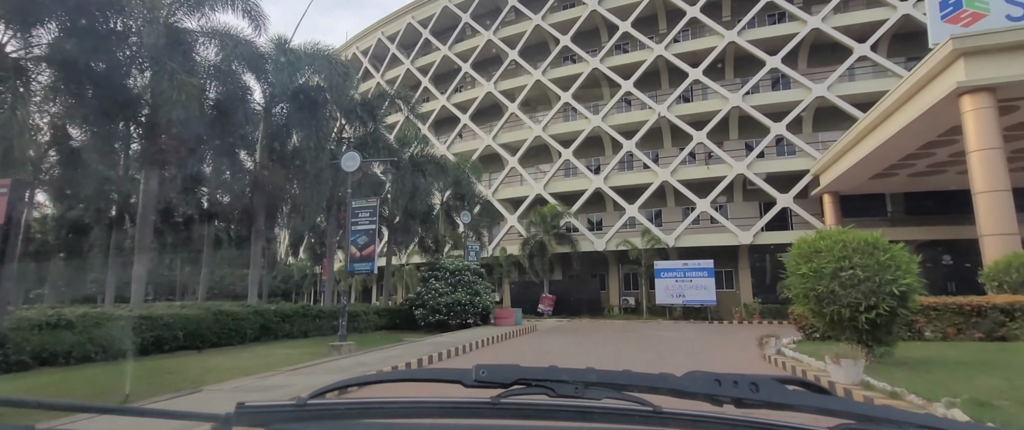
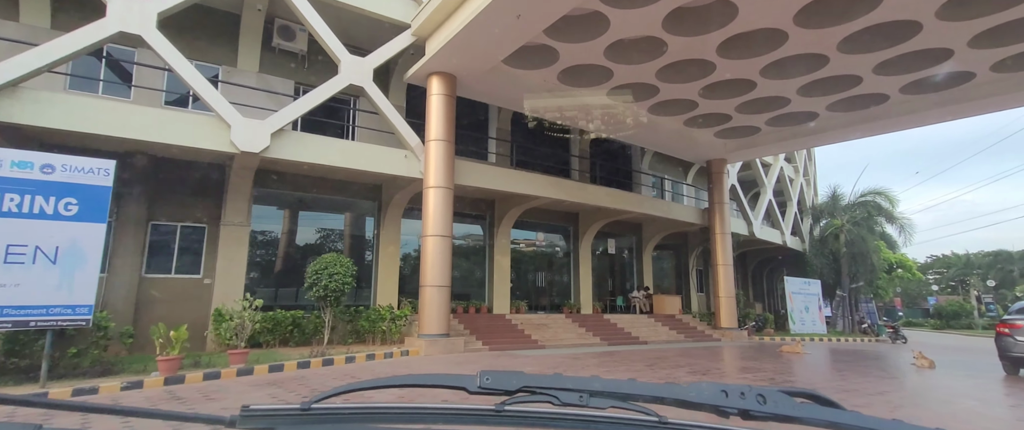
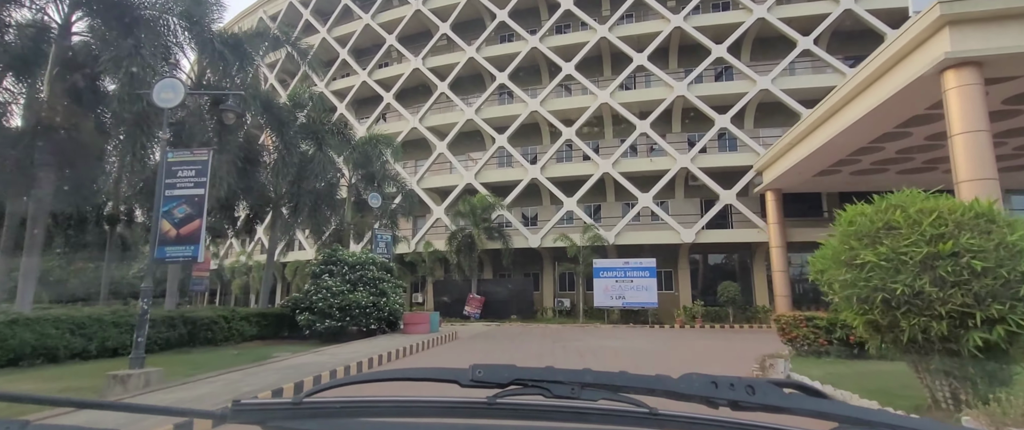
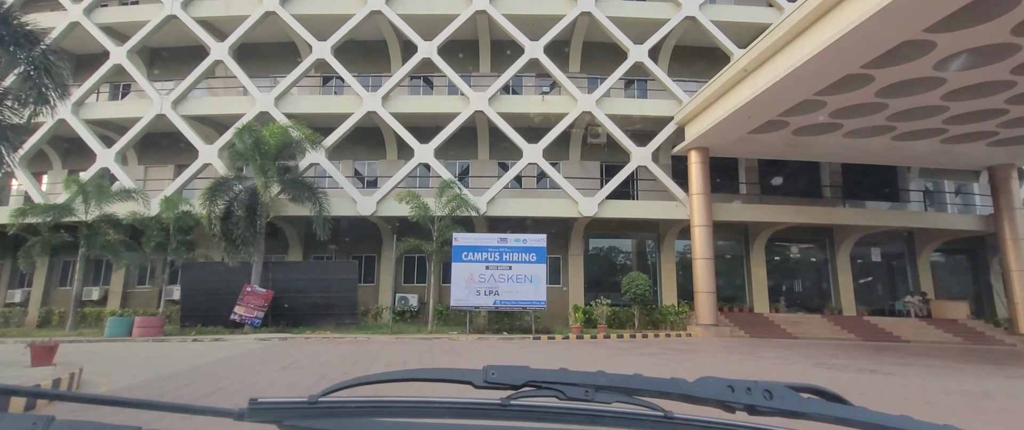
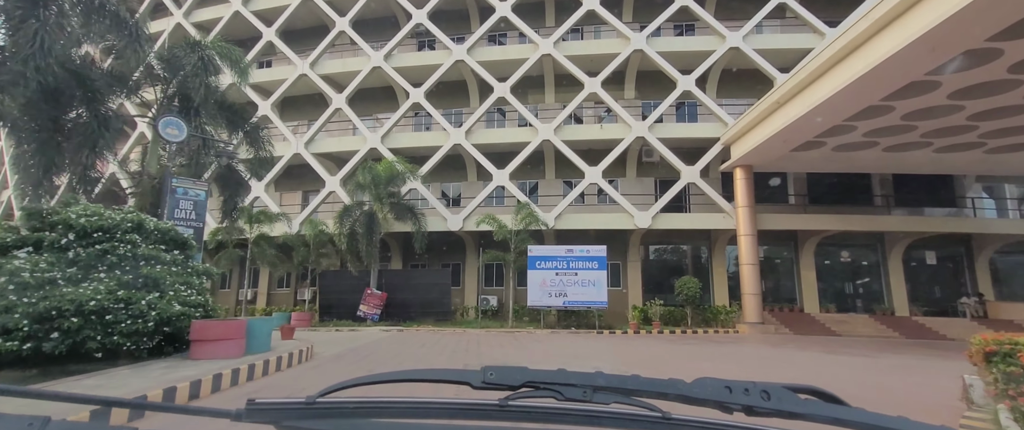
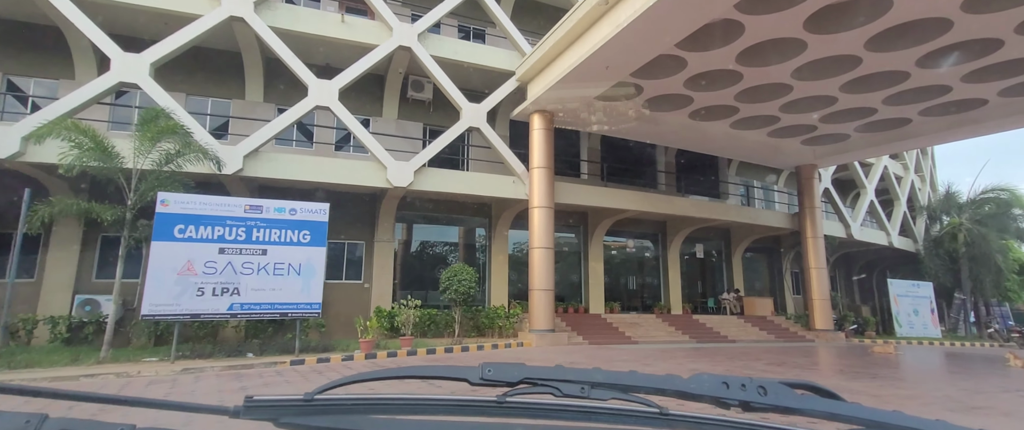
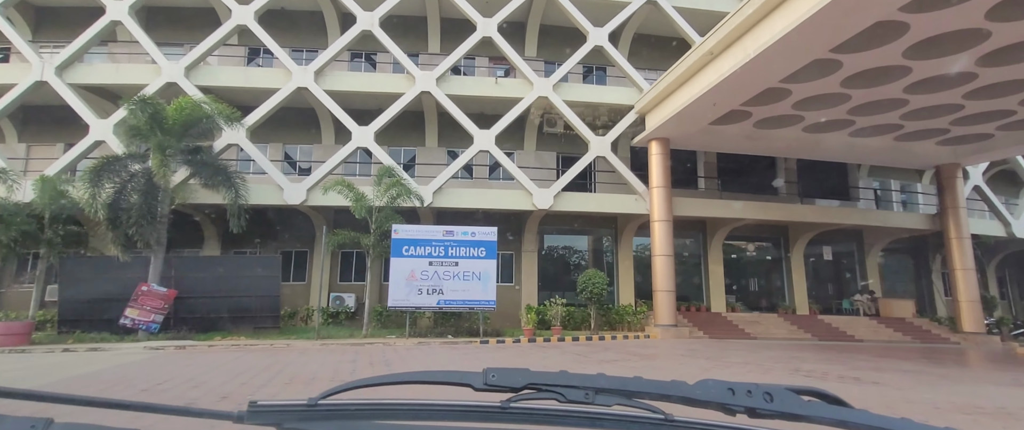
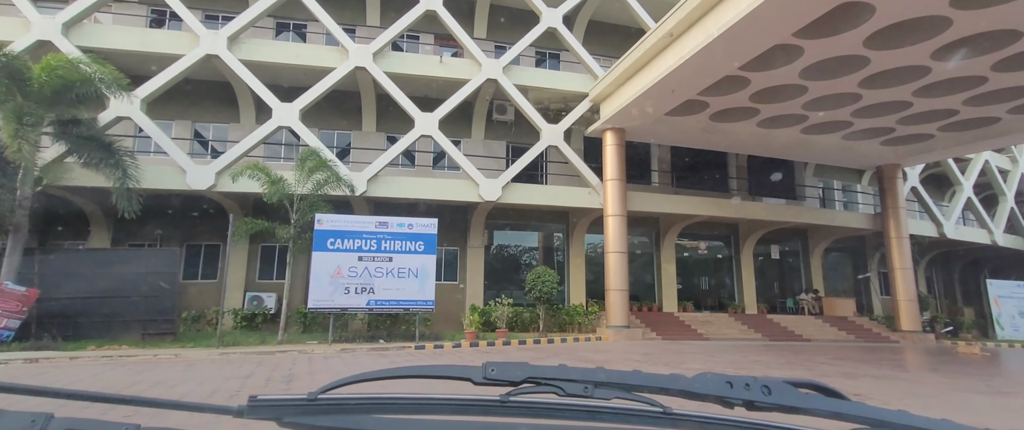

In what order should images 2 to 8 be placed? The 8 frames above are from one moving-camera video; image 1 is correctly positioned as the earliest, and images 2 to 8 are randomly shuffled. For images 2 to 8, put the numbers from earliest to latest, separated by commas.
3, 5, 4, 7, 8, 6, 2
